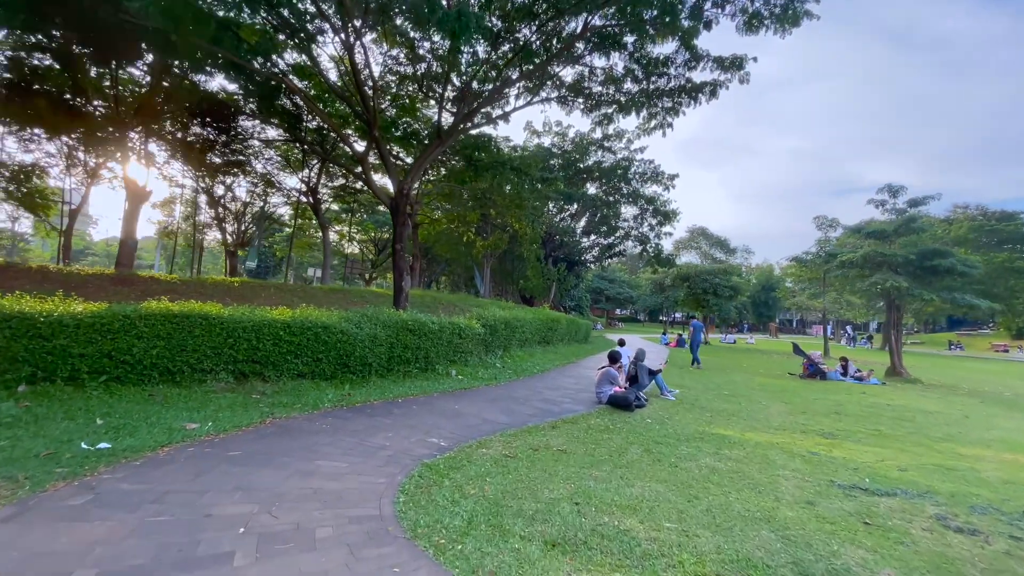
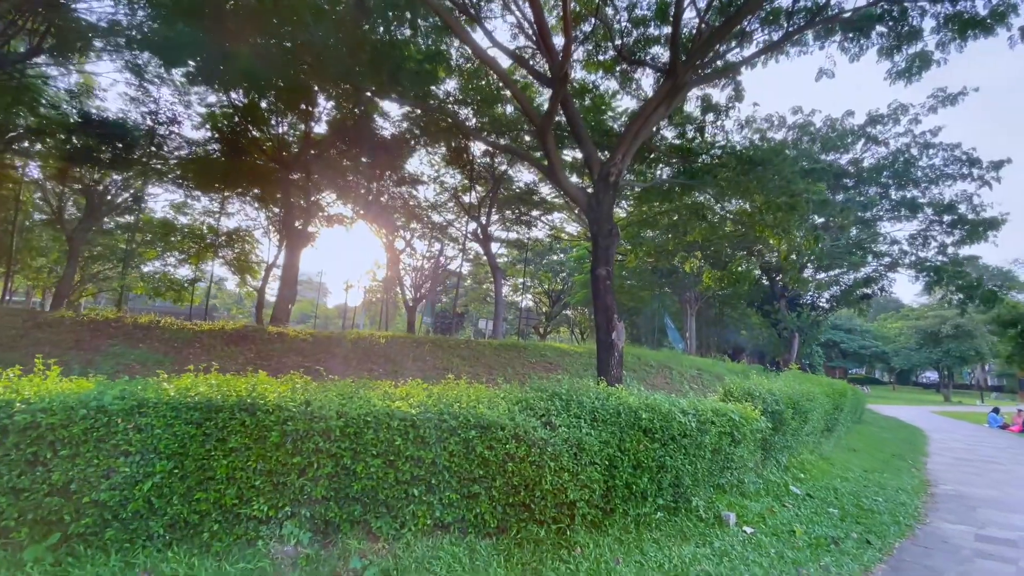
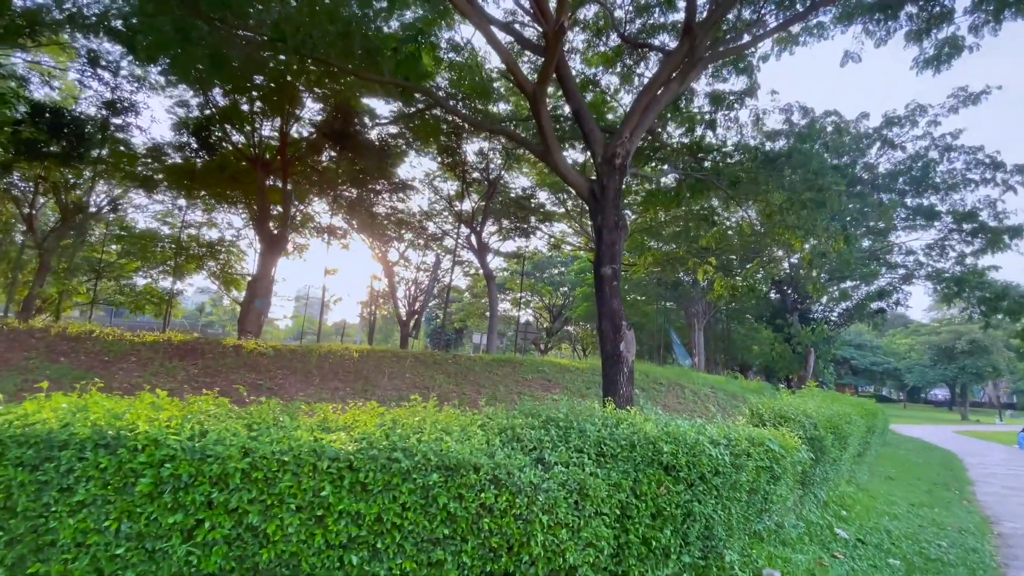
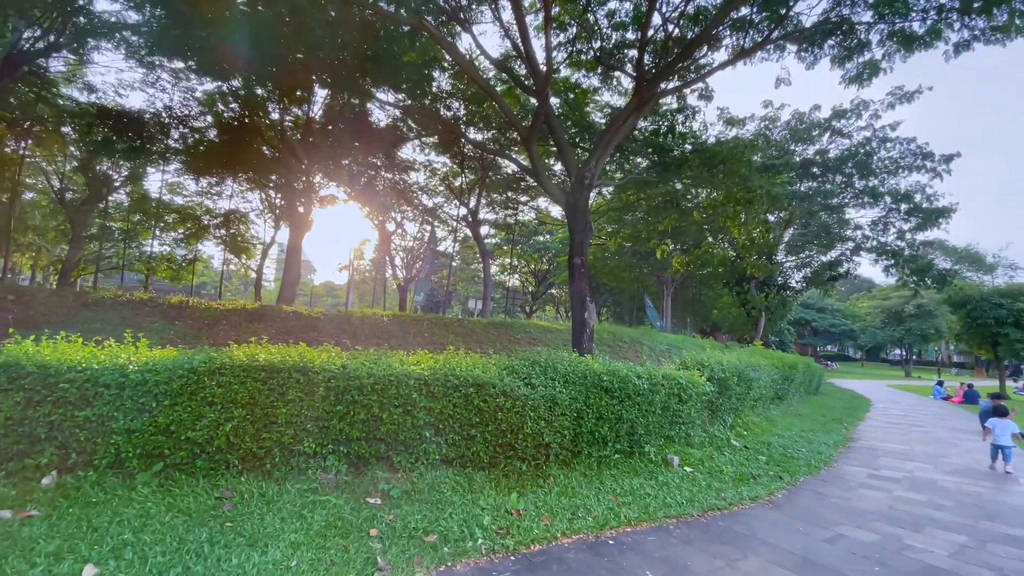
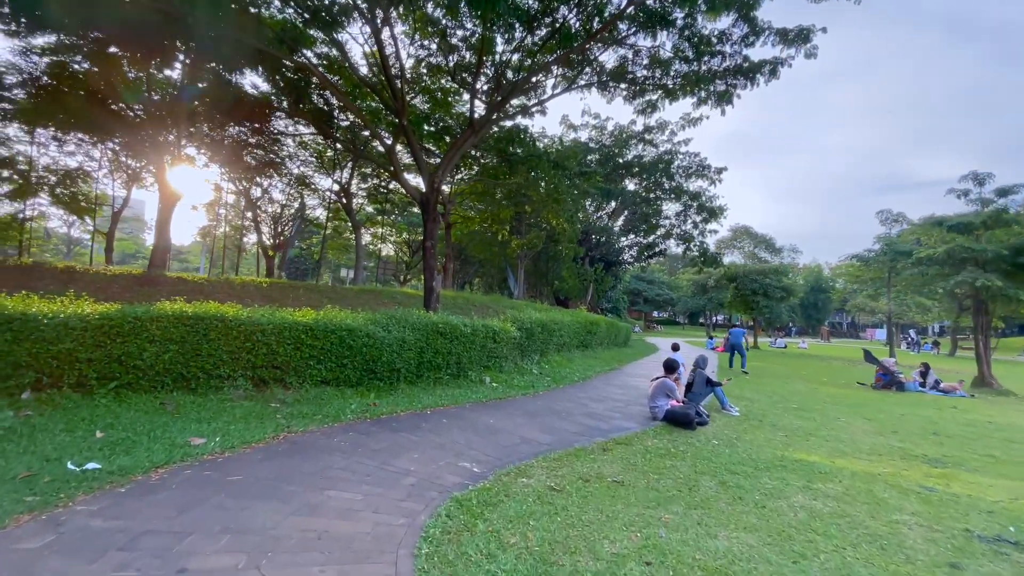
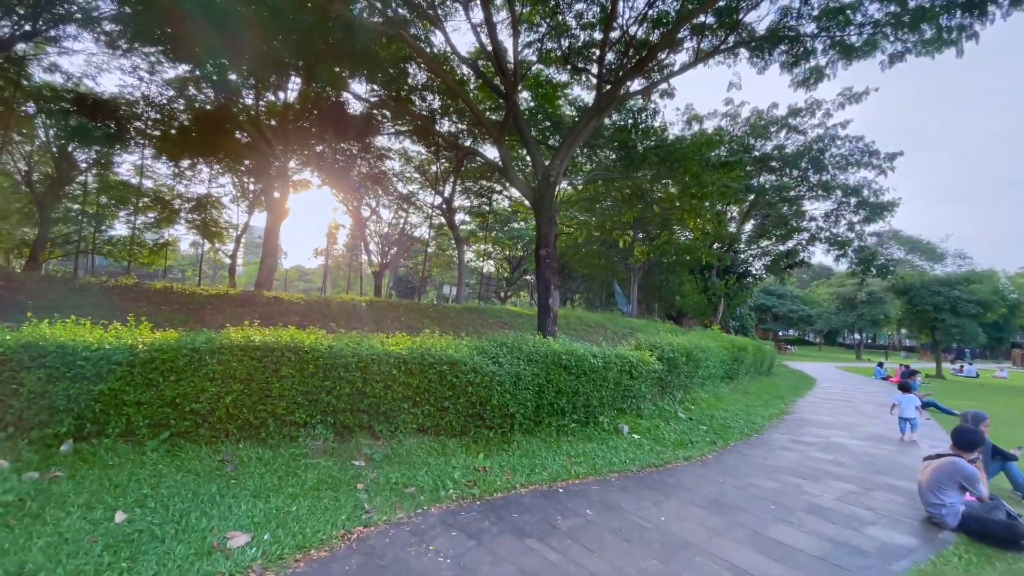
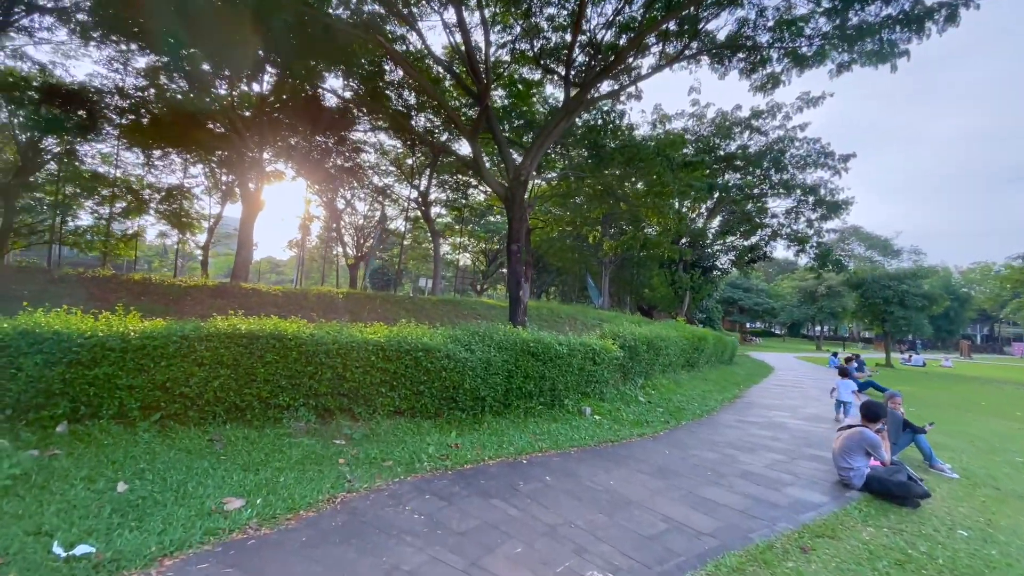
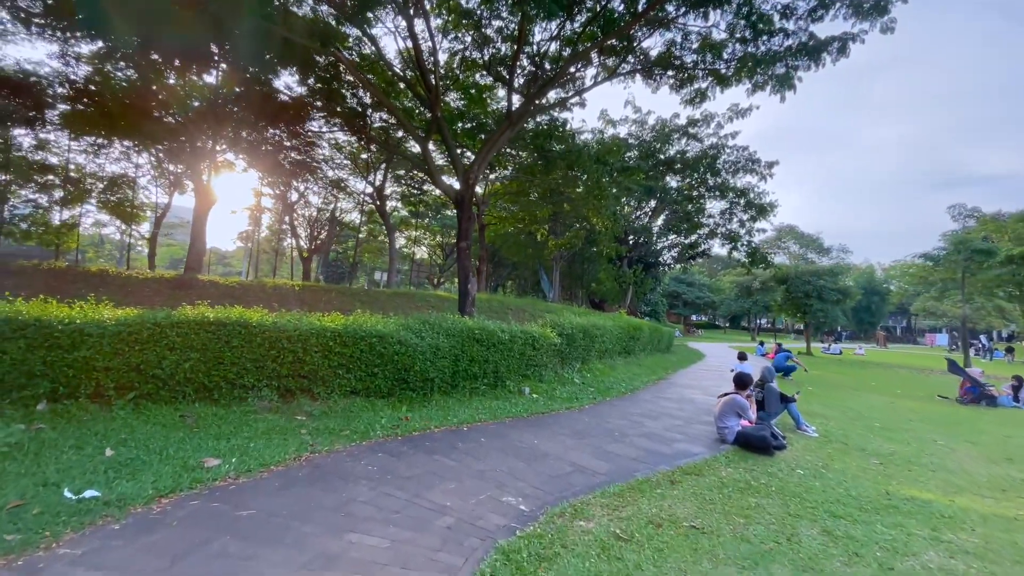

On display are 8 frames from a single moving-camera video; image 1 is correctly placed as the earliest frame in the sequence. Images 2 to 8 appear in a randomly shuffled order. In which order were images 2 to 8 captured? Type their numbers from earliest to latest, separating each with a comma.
5, 8, 7, 6, 4, 2, 3
